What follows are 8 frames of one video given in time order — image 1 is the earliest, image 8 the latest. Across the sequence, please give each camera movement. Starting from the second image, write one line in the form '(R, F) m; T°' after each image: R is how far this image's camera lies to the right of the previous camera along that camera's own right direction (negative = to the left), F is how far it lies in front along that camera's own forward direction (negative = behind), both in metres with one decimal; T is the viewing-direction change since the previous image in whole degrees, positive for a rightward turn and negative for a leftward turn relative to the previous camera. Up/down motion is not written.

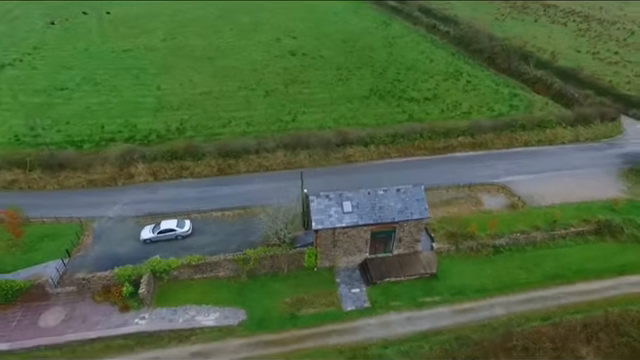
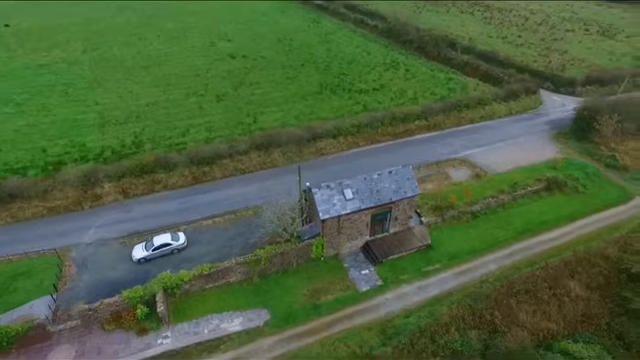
(-5.3, -0.4) m; +11°
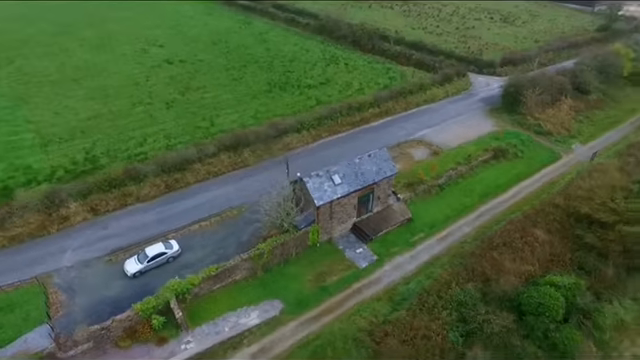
(-4.6, -0.9) m; +10°
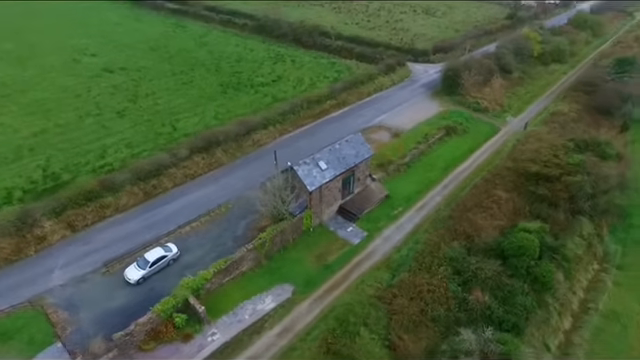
(-4.4, -1.4) m; +10°
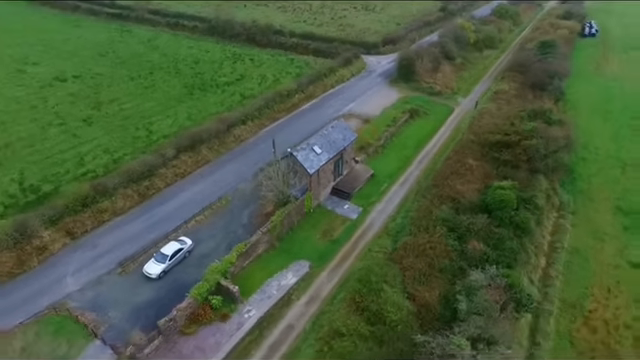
(-4.8, -2.0) m; +8°
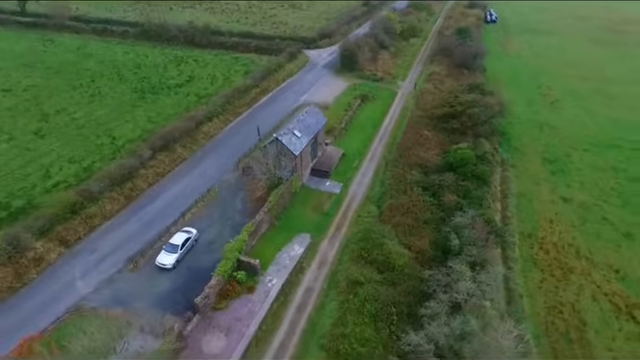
(-5.3, -2.5) m; +10°
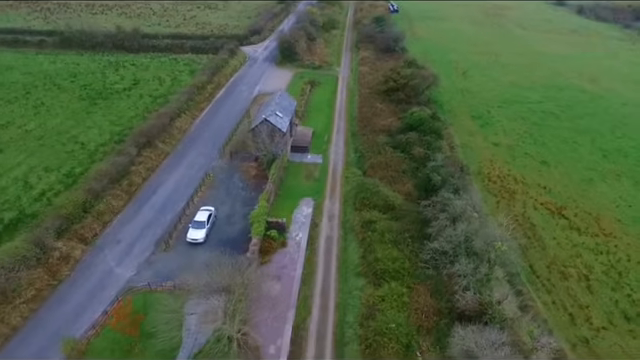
(-7.9, -3.9) m; +12°
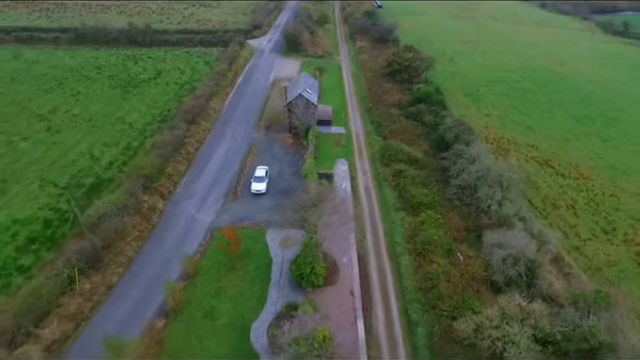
(-6.5, -6.4) m; +4°
